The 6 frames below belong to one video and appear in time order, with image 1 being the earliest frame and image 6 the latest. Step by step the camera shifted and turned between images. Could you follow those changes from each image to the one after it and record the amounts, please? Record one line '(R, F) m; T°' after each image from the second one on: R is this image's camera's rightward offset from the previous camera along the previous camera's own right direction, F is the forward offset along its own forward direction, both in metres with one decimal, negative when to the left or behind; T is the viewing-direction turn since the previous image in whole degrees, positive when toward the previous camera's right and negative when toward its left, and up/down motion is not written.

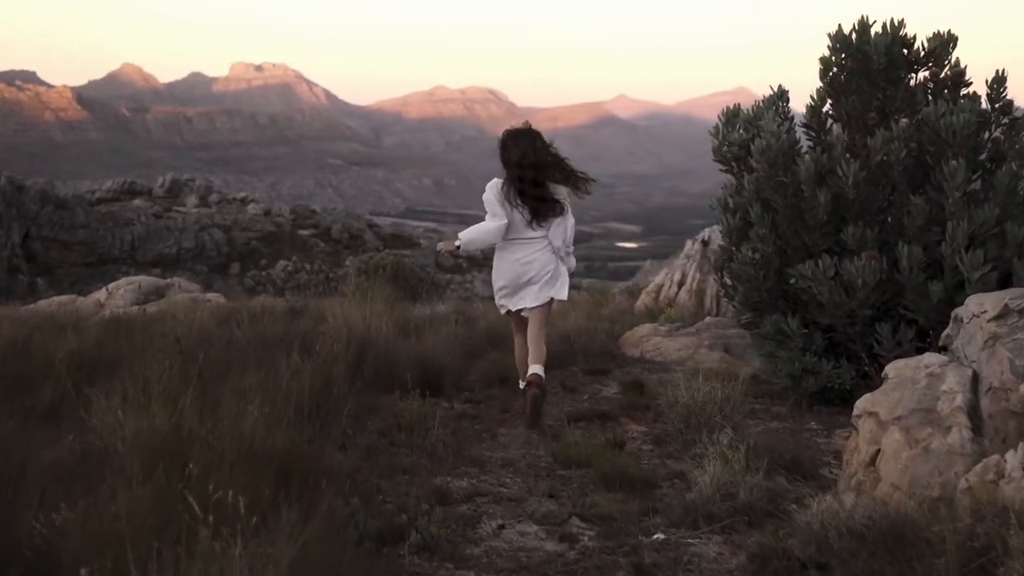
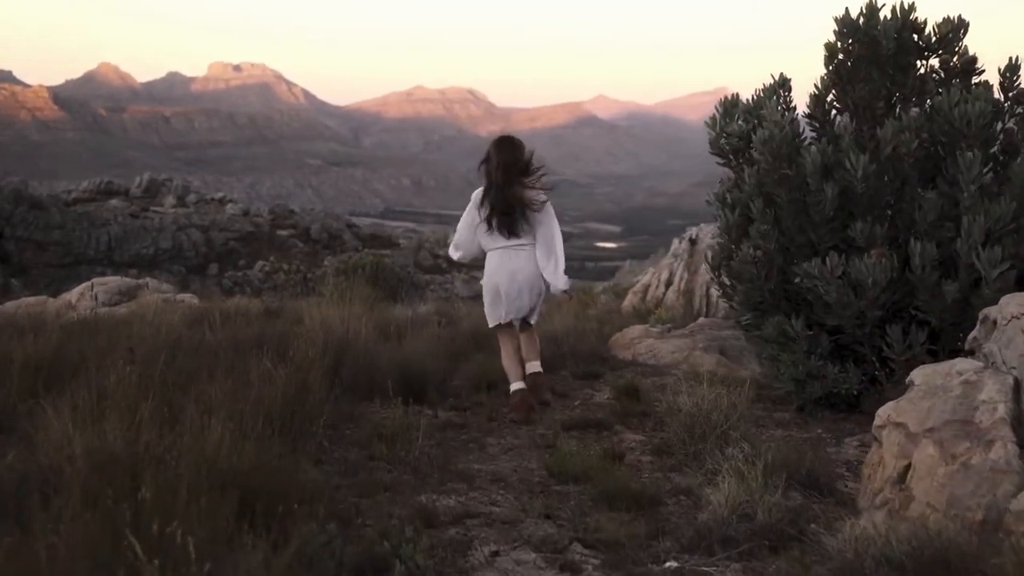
(-0.1, +0.4) m; +1°
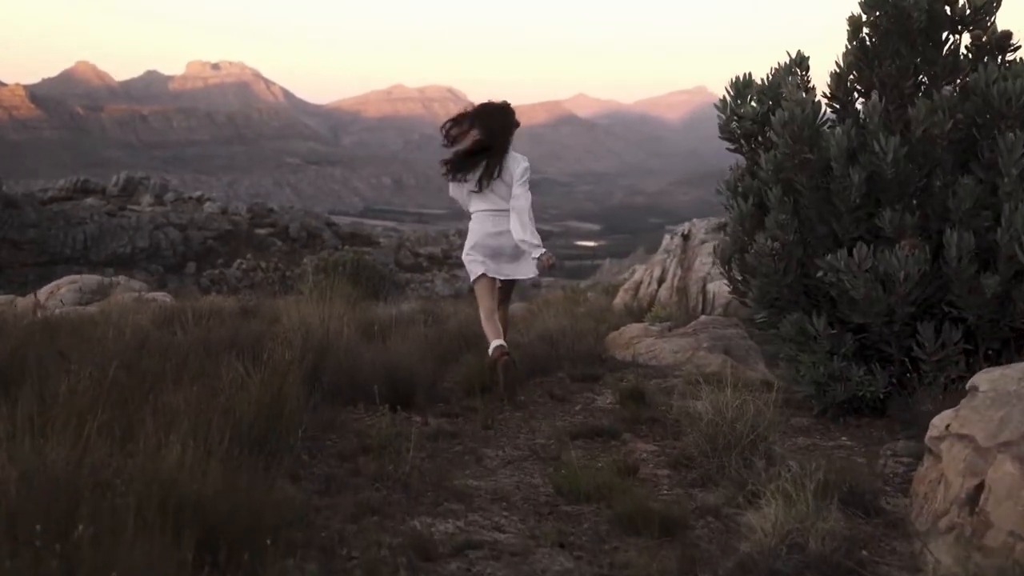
(-0.1, +0.5) m; +1°
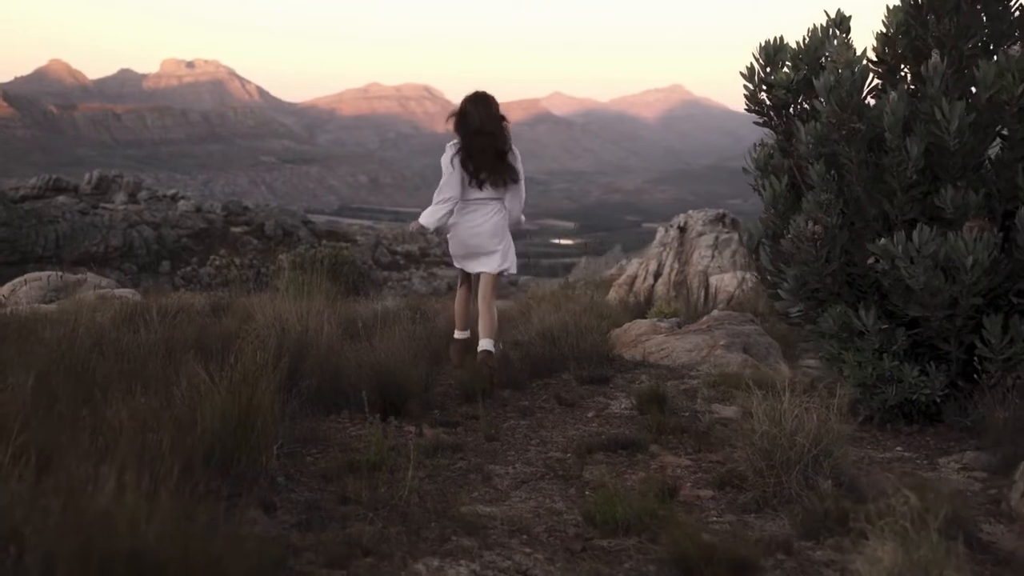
(-0.2, +0.7) m; +1°
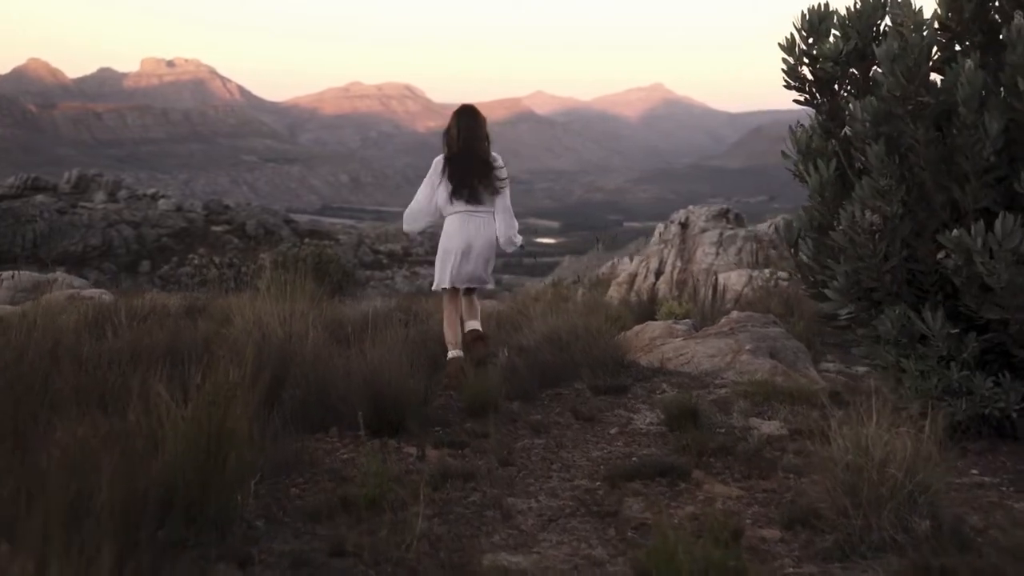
(-0.1, +0.7) m; +1°
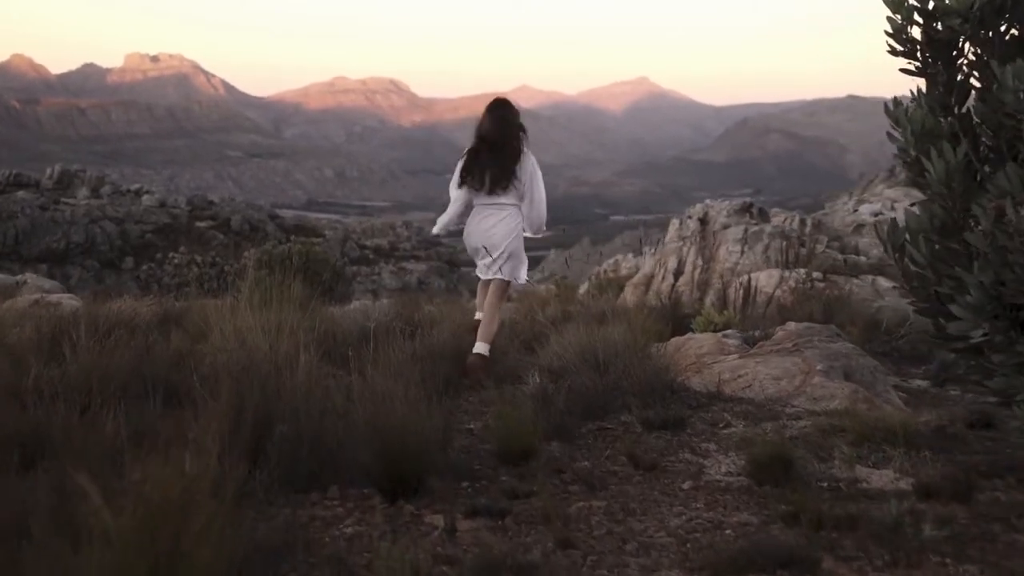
(-0.2, +1.0) m; +1°
